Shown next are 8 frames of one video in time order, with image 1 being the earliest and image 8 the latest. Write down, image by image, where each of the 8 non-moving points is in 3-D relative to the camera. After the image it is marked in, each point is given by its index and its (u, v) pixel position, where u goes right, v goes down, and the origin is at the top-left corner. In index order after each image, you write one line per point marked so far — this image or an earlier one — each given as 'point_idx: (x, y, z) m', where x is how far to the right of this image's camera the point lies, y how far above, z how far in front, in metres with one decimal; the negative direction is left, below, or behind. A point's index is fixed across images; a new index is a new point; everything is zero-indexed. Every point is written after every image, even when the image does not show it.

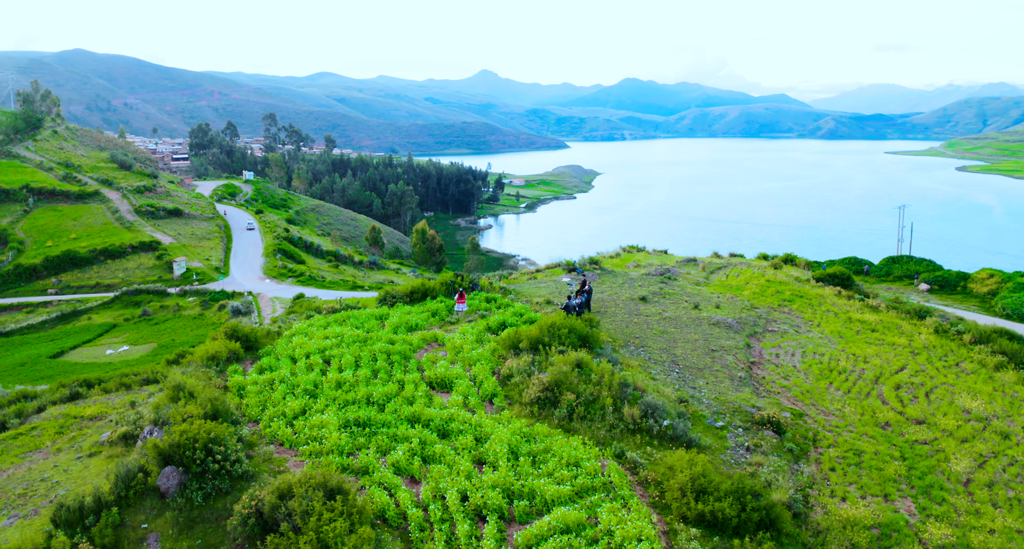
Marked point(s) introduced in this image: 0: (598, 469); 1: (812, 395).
0: (+2.0, -4.6, +12.9) m
1: (+10.8, -4.3, +19.8) m
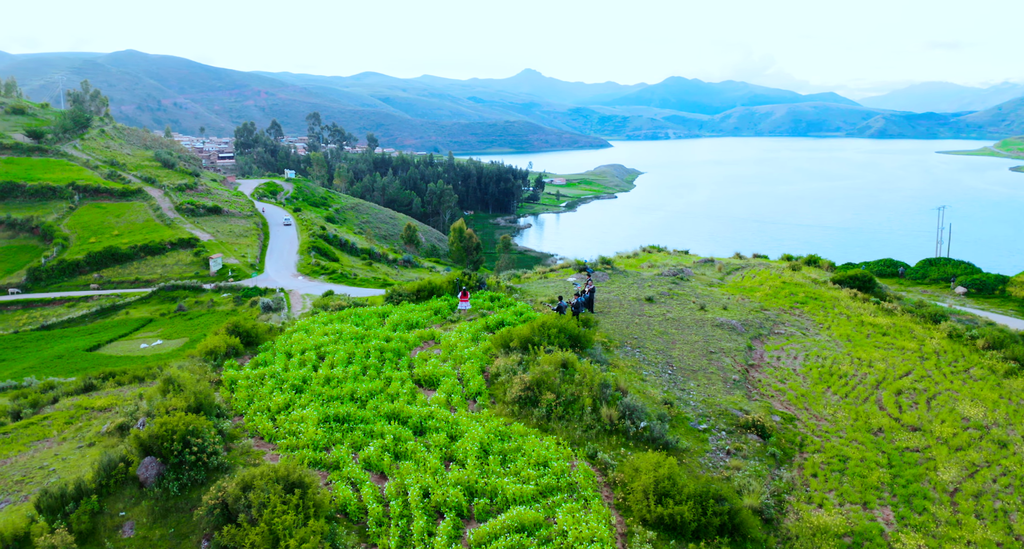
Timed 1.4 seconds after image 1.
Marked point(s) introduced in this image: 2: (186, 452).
0: (+1.3, -4.5, +12.8) m
1: (+10.3, -4.4, +19.3) m
2: (-8.0, -4.3, +13.4) m
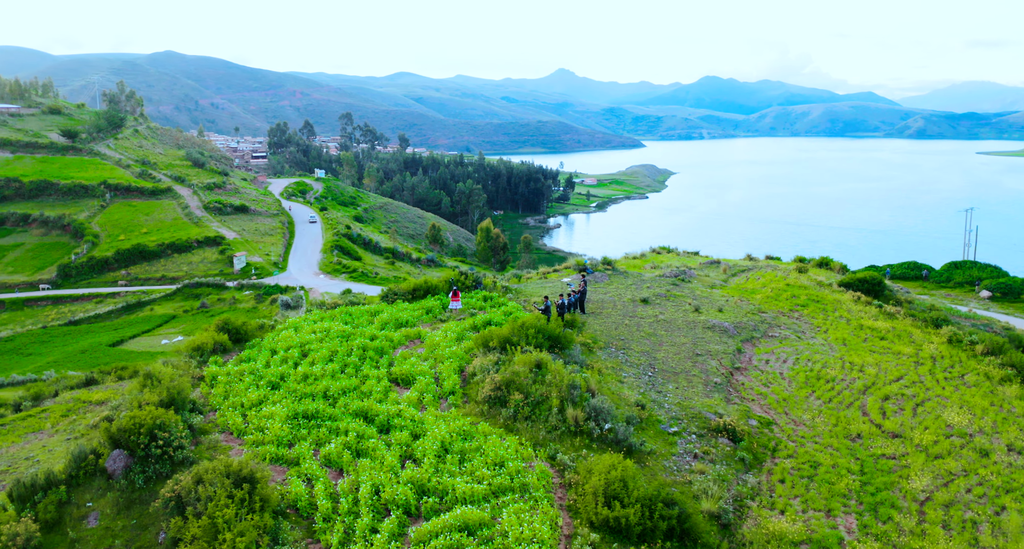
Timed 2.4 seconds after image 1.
0: (+0.2, -4.5, +12.8) m
1: (+9.5, -4.5, +19.0) m
2: (-9.0, -4.3, +13.7) m
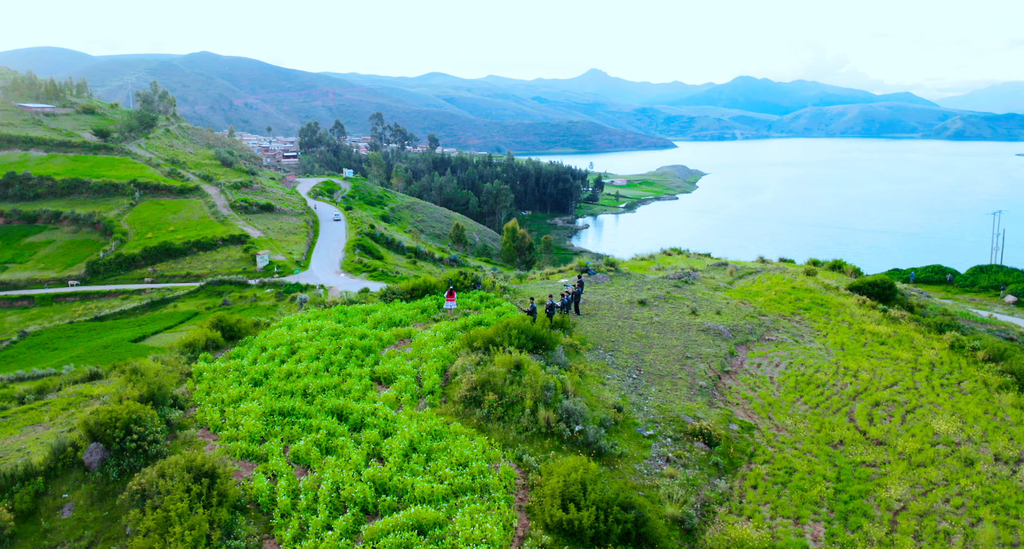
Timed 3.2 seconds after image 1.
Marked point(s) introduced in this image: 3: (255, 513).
0: (-0.6, -4.6, +12.8) m
1: (+8.8, -4.6, +18.7) m
2: (-9.8, -4.2, +14.0) m
3: (-5.3, -4.9, +11.3) m
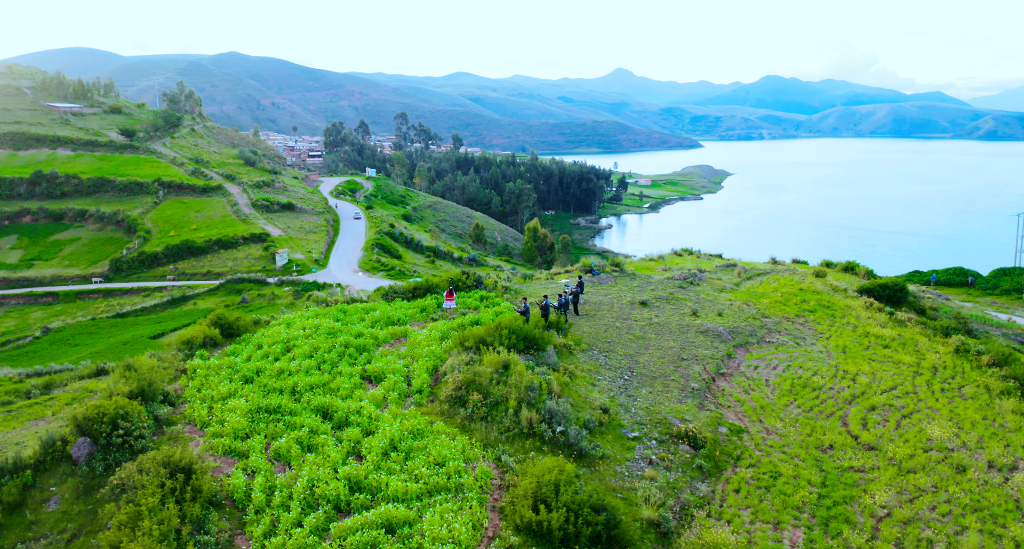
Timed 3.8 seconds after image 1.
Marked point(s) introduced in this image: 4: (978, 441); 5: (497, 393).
0: (-1.2, -4.6, +12.8) m
1: (+8.5, -4.6, +18.4) m
2: (-10.3, -4.2, +14.2) m
3: (-5.9, -4.9, +11.5) m
4: (+13.8, -4.9, +16.2) m
5: (-0.4, -3.5, +16.1) m
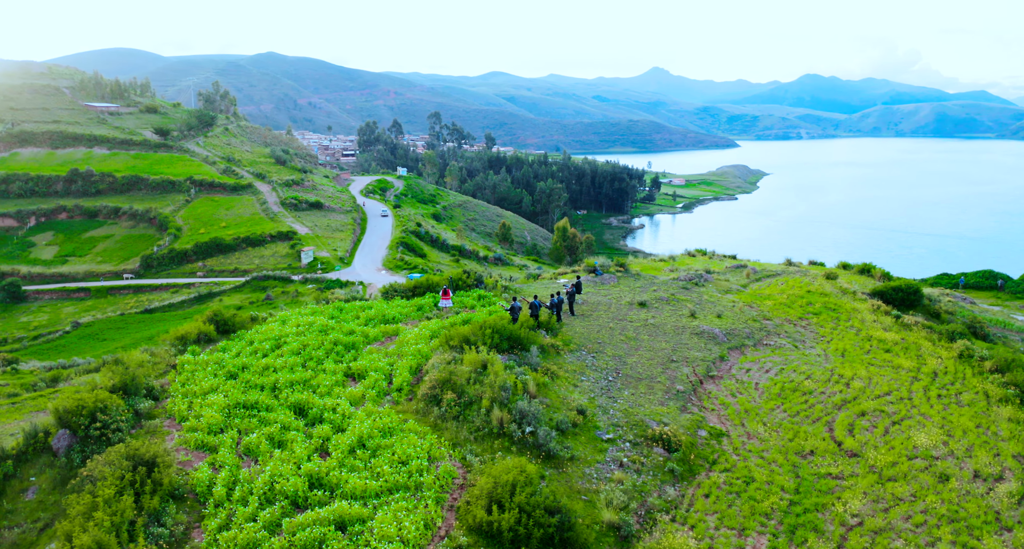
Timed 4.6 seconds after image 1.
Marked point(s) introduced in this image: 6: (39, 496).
0: (-2.0, -4.5, +12.8) m
1: (+7.8, -4.6, +18.1) m
2: (-11.1, -4.1, +14.6) m
3: (-6.8, -4.8, +11.7) m
4: (+13.0, -5.0, +15.7) m
5: (-1.2, -3.5, +16.1) m
6: (-11.5, -5.4, +13.2) m
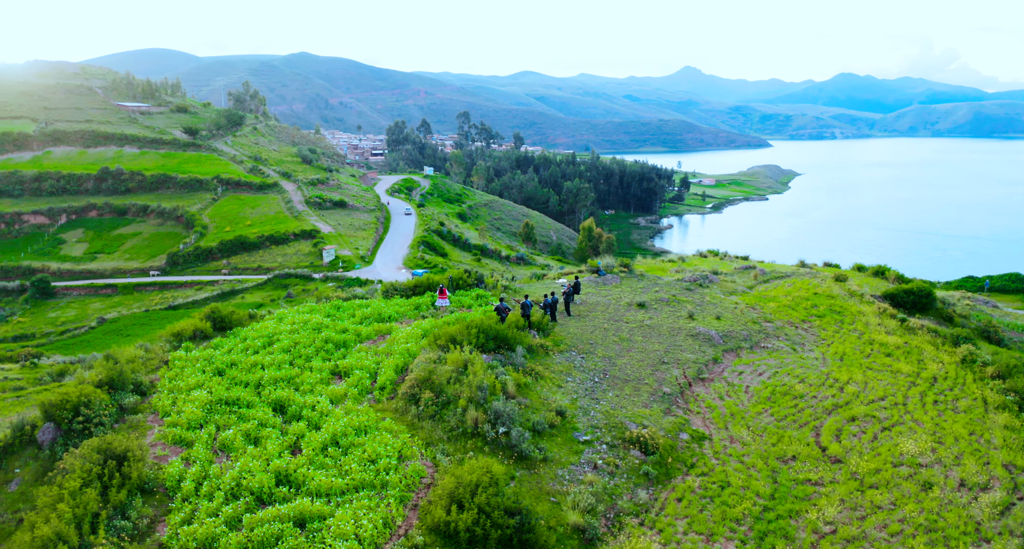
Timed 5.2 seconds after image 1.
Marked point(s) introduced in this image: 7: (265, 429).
0: (-2.8, -4.5, +12.8) m
1: (+7.2, -4.7, +17.8) m
2: (-11.8, -4.0, +14.9) m
3: (-7.6, -4.8, +11.8) m
4: (+12.3, -5.1, +15.3) m
5: (-1.8, -3.4, +16.1) m
6: (-12.2, -5.3, +13.6) m
7: (-6.5, -4.1, +14.6) m
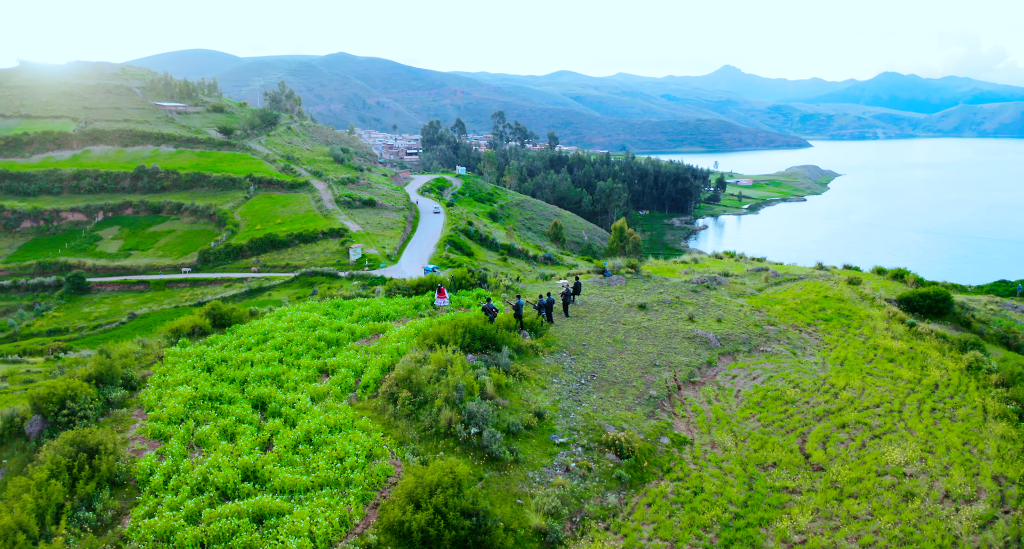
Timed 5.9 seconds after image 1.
0: (-3.6, -4.5, +12.9) m
1: (+6.6, -4.7, +17.5) m
2: (-12.5, -3.9, +15.3) m
3: (-8.5, -4.7, +12.1) m
4: (+11.6, -5.2, +14.8) m
5: (-2.5, -3.4, +16.1) m
6: (-13.0, -5.2, +14.0) m
7: (-7.3, -4.1, +14.8) m
